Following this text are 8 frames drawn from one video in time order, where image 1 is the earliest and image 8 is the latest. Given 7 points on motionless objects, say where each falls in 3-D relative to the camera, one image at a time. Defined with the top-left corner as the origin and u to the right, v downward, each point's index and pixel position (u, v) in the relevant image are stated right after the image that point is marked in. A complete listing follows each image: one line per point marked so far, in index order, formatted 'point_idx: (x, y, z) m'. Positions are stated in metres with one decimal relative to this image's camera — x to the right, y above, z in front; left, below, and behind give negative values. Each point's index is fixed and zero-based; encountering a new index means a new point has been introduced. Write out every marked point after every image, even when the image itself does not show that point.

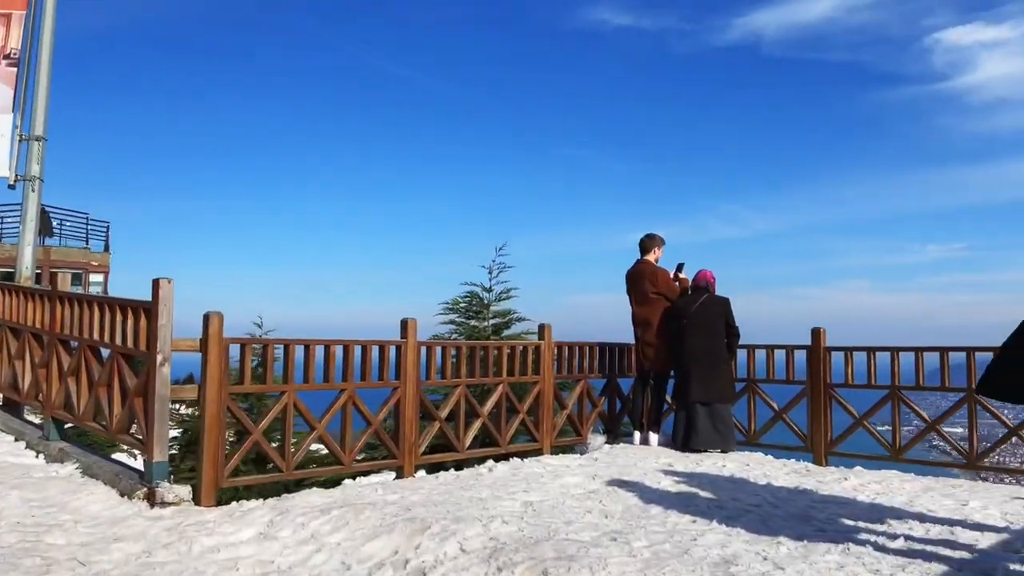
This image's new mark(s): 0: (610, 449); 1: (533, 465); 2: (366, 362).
0: (+0.8, -1.3, +6.2) m
1: (+0.2, -1.3, +5.5) m
2: (-1.0, -0.5, +5.5) m
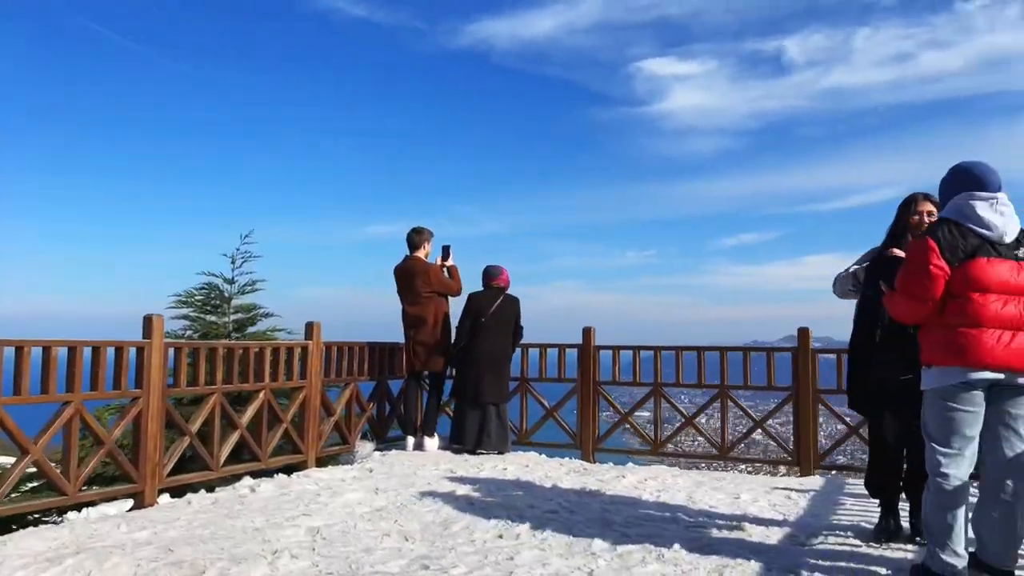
0: (-0.9, -1.3, +5.8) m
1: (-1.3, -1.2, +4.9) m
2: (-2.4, -0.5, +4.5) m
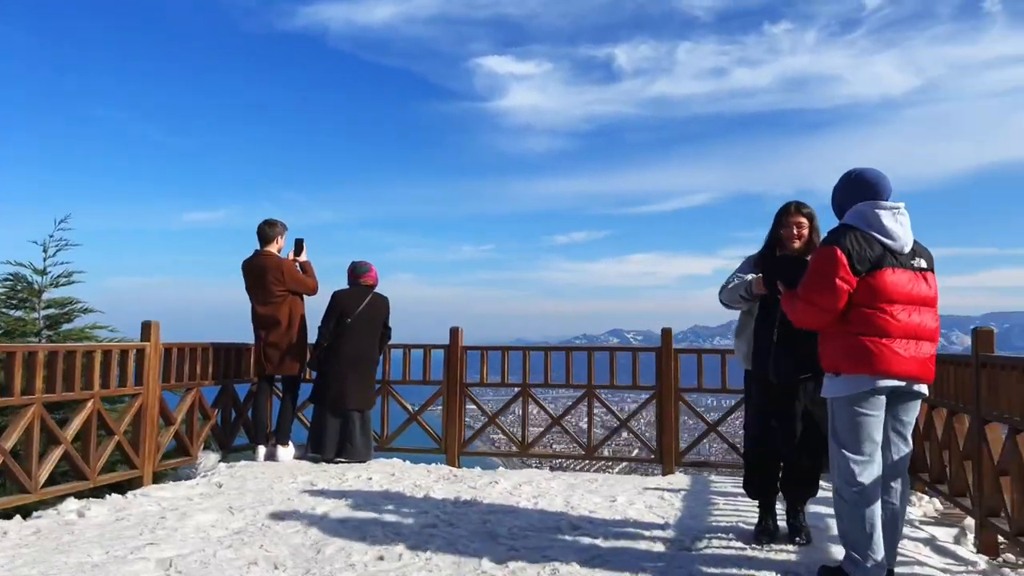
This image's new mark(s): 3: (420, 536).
0: (-1.8, -1.3, +5.3) m
1: (-2.0, -1.2, +4.4) m
2: (-3.0, -0.4, +3.8) m
3: (-0.4, -1.2, +3.9) m
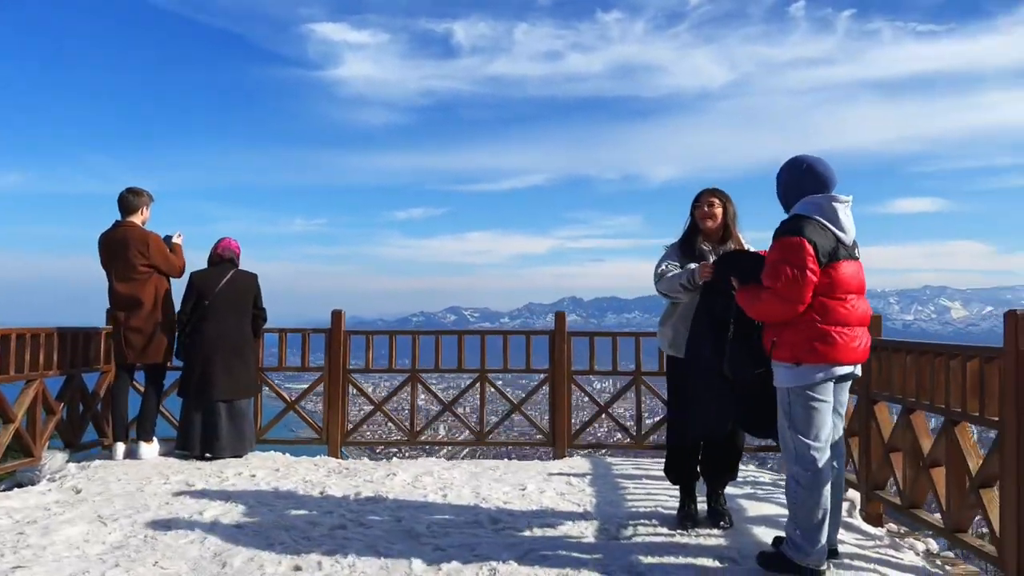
0: (-2.5, -1.1, +4.7) m
1: (-2.4, -1.1, +3.8) m
2: (-3.3, -0.3, +2.9) m
3: (-0.8, -1.1, +3.6) m
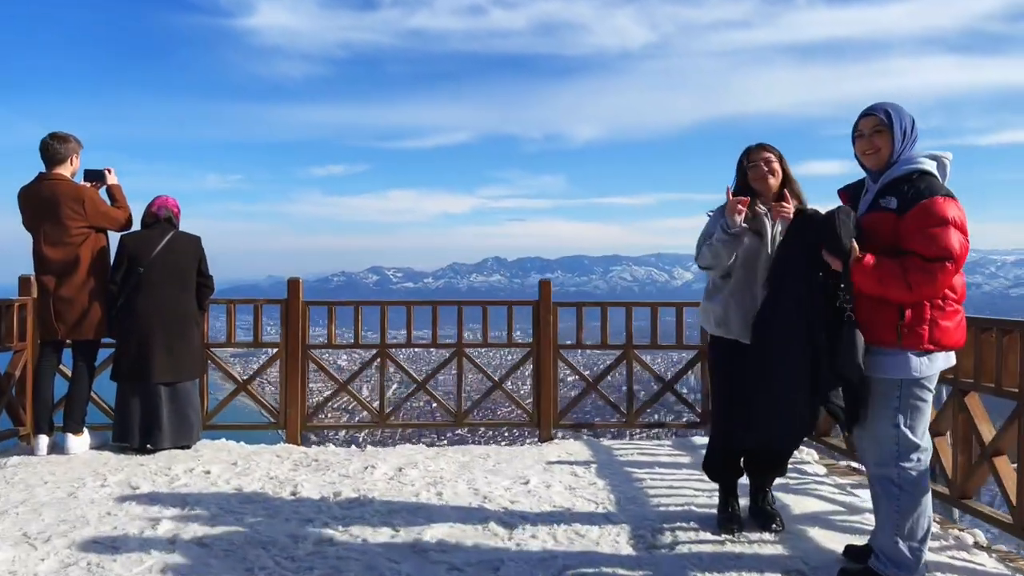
0: (-2.5, -1.0, +4.0) m
1: (-2.3, -1.0, +3.0) m
2: (-3.1, -0.3, +2.1) m
3: (-0.7, -1.0, +3.0) m
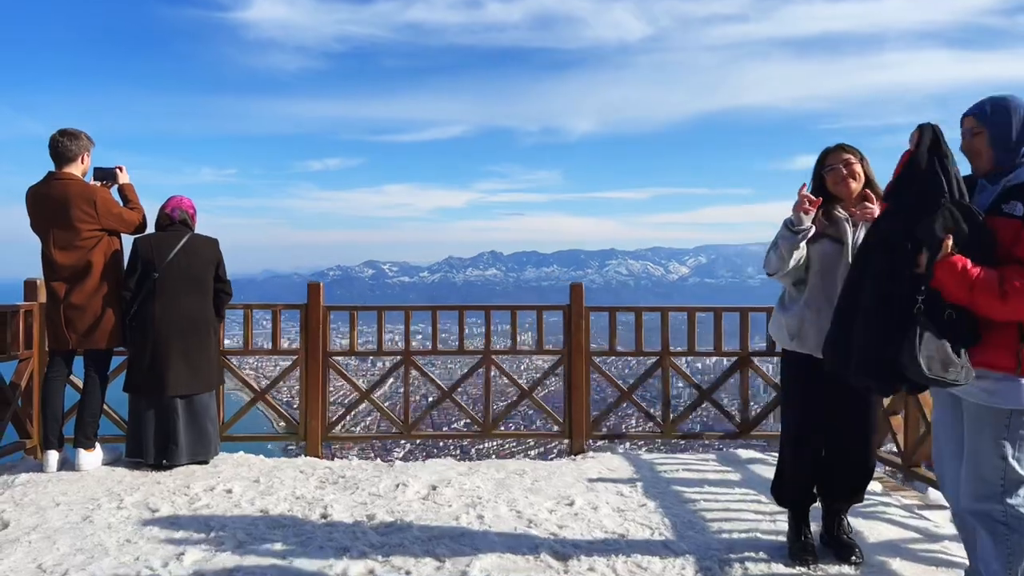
0: (-2.3, -1.0, +3.7) m
1: (-2.1, -1.0, +2.8) m
2: (-2.9, -0.3, +1.8) m
3: (-0.5, -1.1, +2.7) m
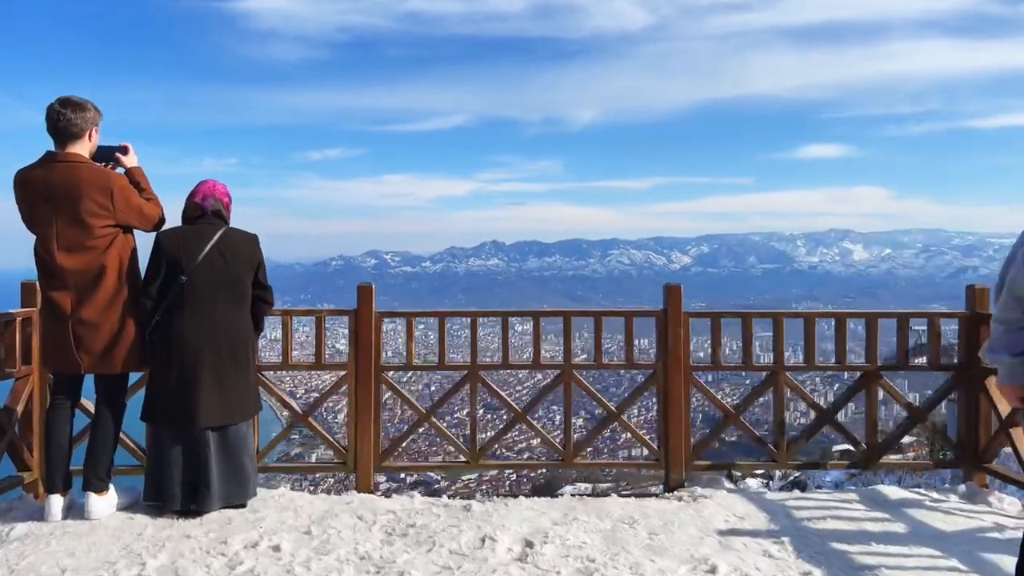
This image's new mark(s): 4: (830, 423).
0: (-1.8, -1.1, +2.9) m
1: (-1.7, -1.1, +2.0) m
2: (-2.4, -0.4, +1.0) m
3: (0.0, -1.1, +2.0) m
4: (+1.8, -0.8, +4.5) m
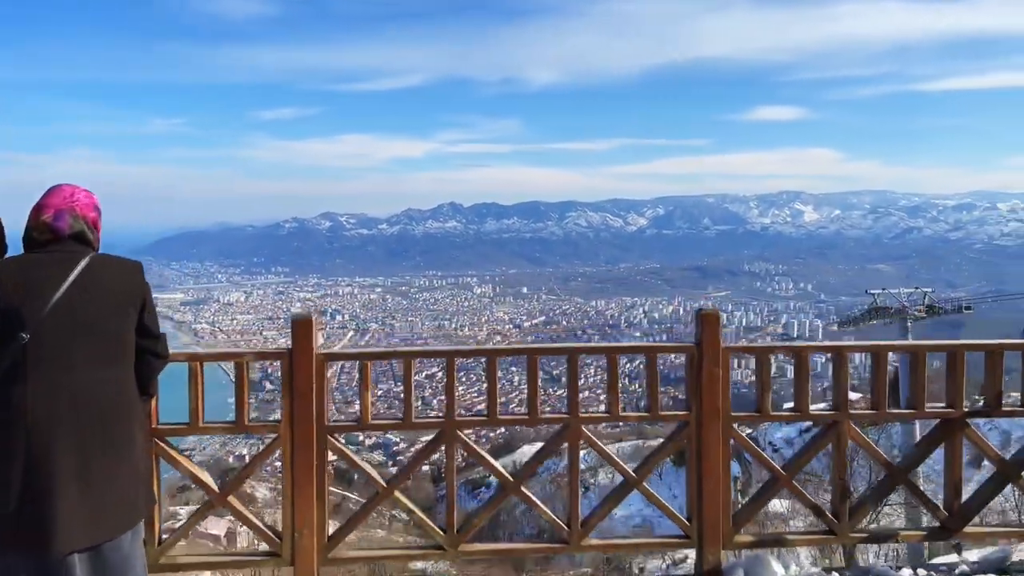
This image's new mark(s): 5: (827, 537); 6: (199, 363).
0: (-1.8, -1.3, +1.8) m
1: (-1.6, -1.3, +0.9) m
2: (-2.3, -0.7, -0.1) m
3: (+0.1, -1.4, +0.9) m
4: (+1.7, -0.9, +3.5) m
5: (+1.4, -1.1, +3.5) m
6: (-1.3, -0.3, +3.1) m
